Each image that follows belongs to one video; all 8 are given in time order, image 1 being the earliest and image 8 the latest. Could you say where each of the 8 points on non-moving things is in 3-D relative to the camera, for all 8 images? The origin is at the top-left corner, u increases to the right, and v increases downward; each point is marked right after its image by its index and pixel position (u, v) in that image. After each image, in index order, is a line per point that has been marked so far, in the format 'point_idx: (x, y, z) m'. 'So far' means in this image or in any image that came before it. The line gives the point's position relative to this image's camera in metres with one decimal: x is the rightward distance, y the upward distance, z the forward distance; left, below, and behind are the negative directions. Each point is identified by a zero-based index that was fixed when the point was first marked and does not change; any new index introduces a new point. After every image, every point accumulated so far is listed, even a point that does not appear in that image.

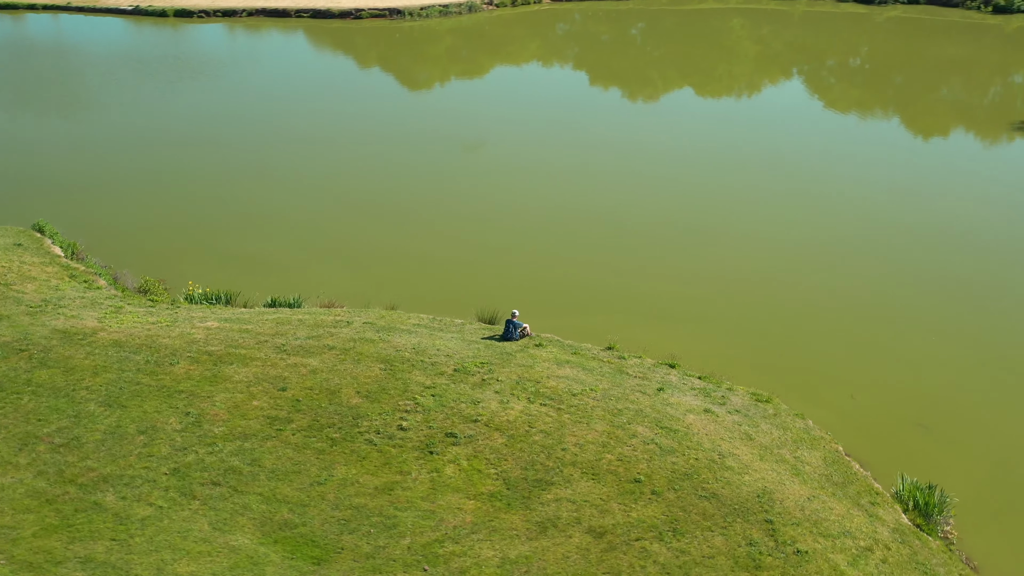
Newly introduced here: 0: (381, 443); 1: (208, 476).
0: (-1.9, -2.3, +17.1) m
1: (-4.2, -2.7, +16.3) m
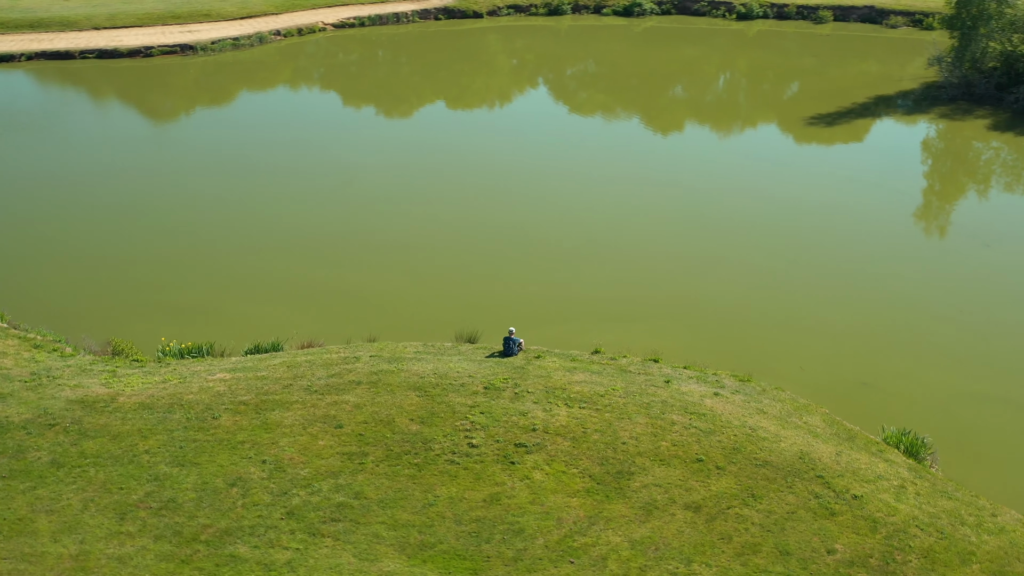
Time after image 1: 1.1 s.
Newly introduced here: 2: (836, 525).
0: (-0.7, -2.8, +18.7) m
1: (-2.8, -3.4, +17.3) m
2: (+4.8, -3.5, +17.1) m
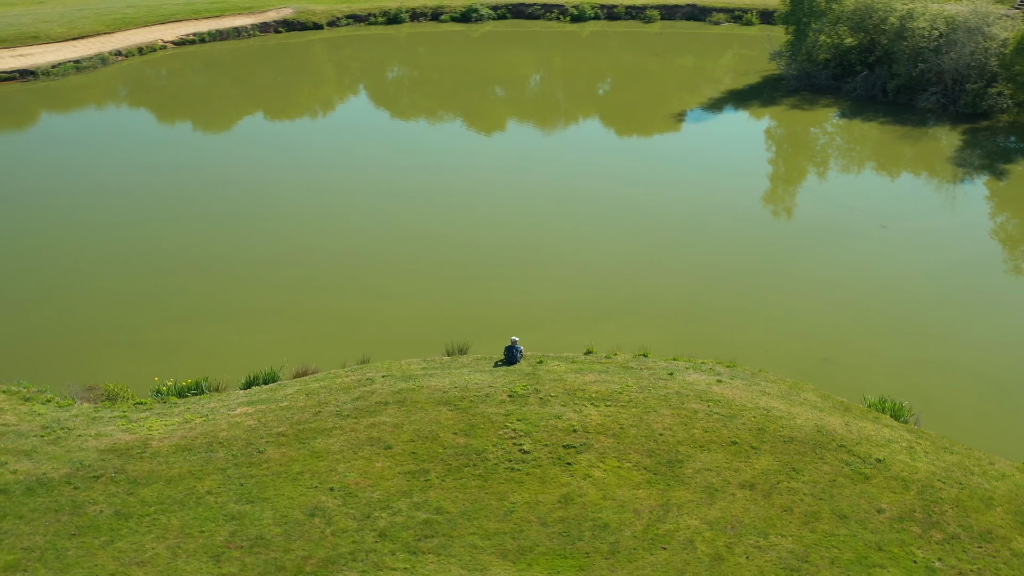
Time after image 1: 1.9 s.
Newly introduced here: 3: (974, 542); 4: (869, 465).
0: (+0.2, -3.1, +19.6) m
1: (-1.5, -3.8, +17.9) m
2: (+6.0, -3.3, +19.1) m
3: (+7.2, -3.9, +17.8) m
4: (+6.2, -3.1, +19.7) m
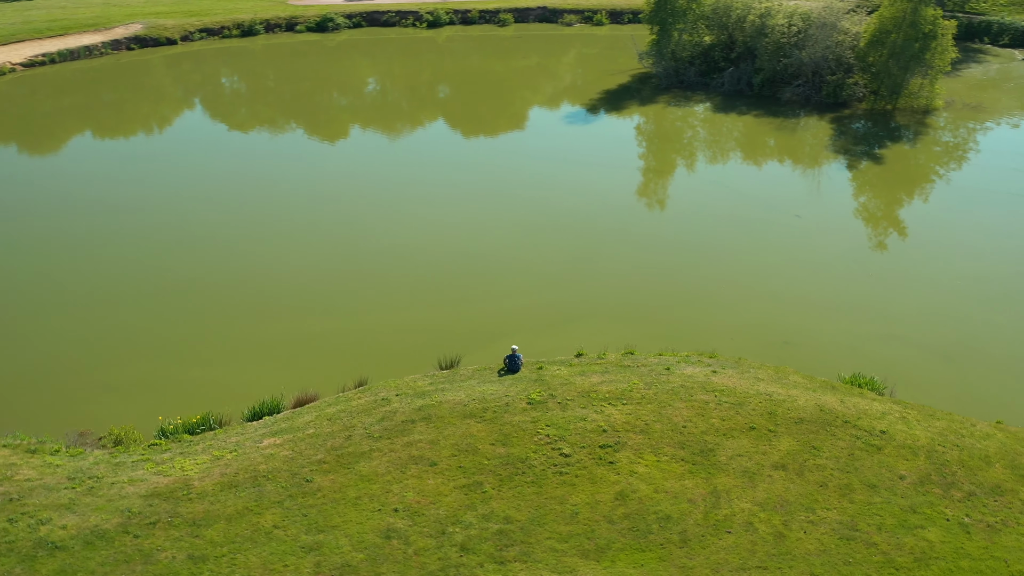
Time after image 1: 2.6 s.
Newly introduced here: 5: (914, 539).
0: (+1.0, -3.2, +20.4) m
1: (-0.3, -4.1, +18.5) m
2: (+6.9, -3.1, +21.0) m
3: (+8.3, -3.6, +19.9) m
4: (+6.9, -2.8, +21.6) m
5: (+6.6, -4.1, +18.7) m
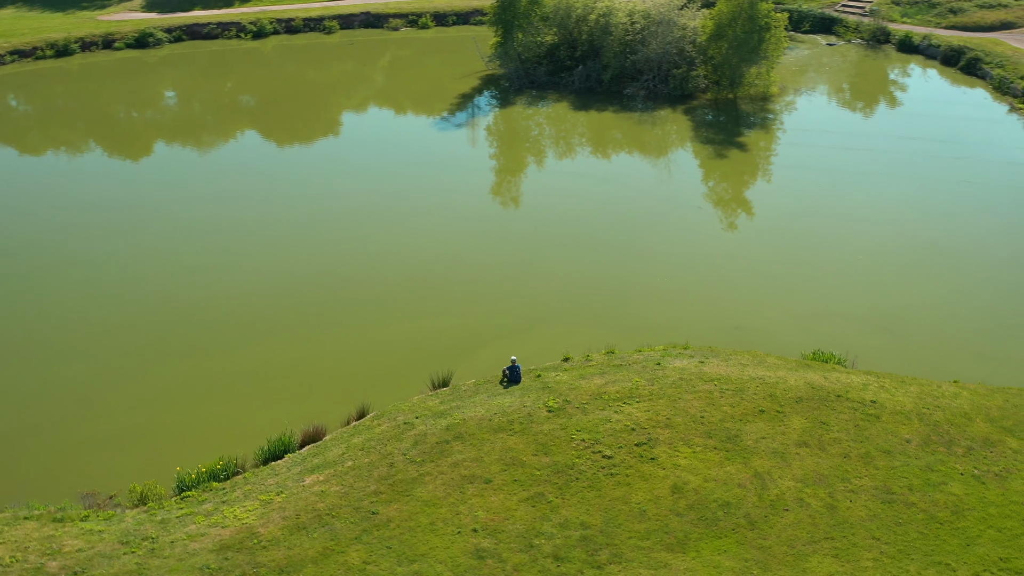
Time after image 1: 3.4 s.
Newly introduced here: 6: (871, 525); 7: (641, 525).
0: (+2.0, -3.4, +21.4) m
1: (+1.2, -4.4, +19.2) m
2: (+7.5, -2.7, +23.1) m
3: (+9.2, -3.1, +22.3) m
4: (+7.4, -2.5, +23.7) m
5: (+7.8, -3.7, +20.8) m
6: (+6.3, -4.1, +19.9) m
7: (+2.2, -4.1, +19.8) m
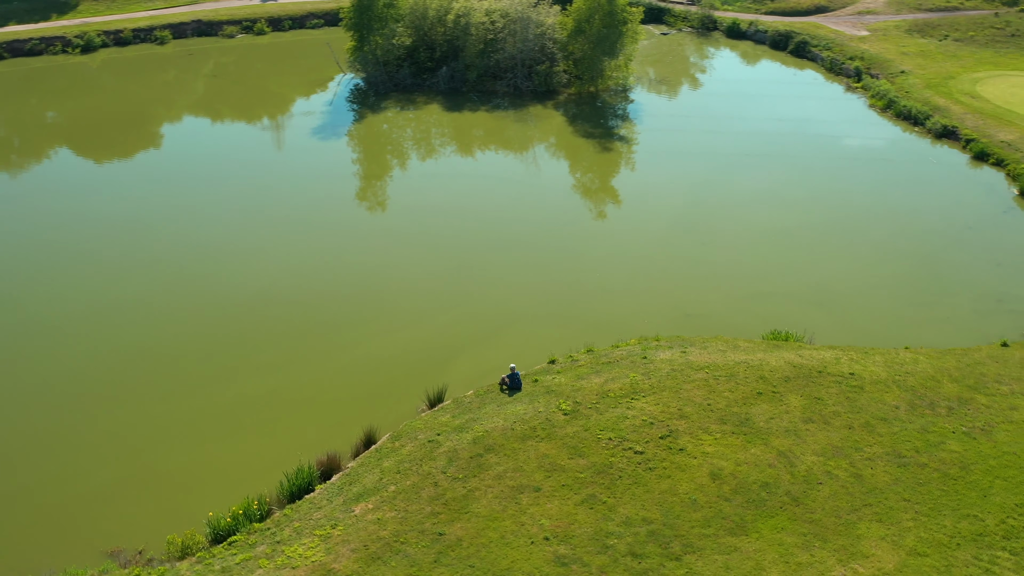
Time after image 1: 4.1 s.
0: (+2.8, -3.4, +22.3) m
1: (+2.5, -4.4, +20.0) m
2: (+7.8, -2.3, +25.0) m
3: (+9.6, -2.5, +24.5) m
4: (+7.6, -2.0, +25.5) m
5: (+8.6, -3.3, +22.8) m
6: (+7.3, -3.8, +21.6) m
7: (+3.4, -4.1, +20.8) m
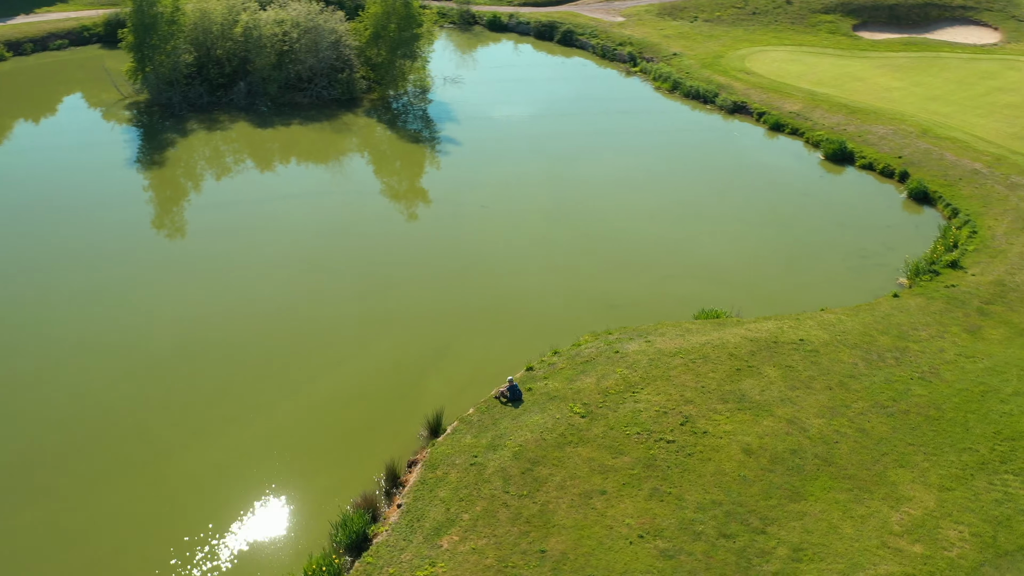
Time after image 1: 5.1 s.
0: (+3.7, -3.4, +23.8) m
1: (+4.2, -4.4, +21.5) m
2: (+7.6, -1.6, +27.8) m
3: (+9.5, -1.6, +27.8) m
4: (+7.2, -1.4, +28.2) m
5: (+9.1, -2.5, +25.9) m
6: (+8.2, -3.1, +24.4) m
7: (+4.7, -3.9, +22.6) m
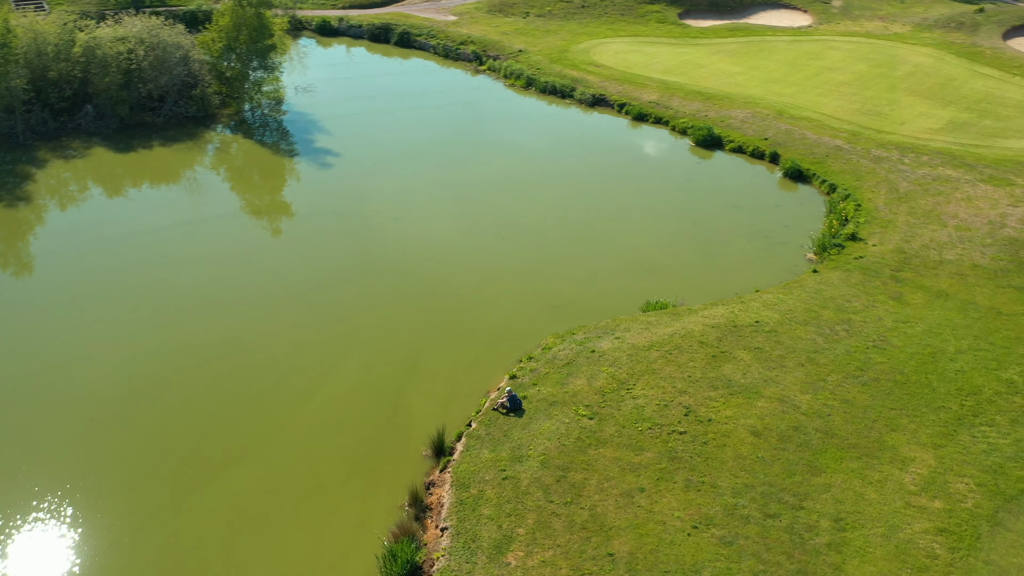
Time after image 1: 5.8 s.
0: (+4.2, -3.3, +24.8) m
1: (+5.2, -4.2, +22.8) m
2: (+7.0, -1.1, +29.5) m
3: (+8.8, -1.0, +29.9) m
4: (+6.5, -1.0, +29.8) m
5: (+8.9, -1.9, +28.0) m
6: (+8.4, -2.6, +26.4) m
7: (+5.5, -3.7, +23.9) m
